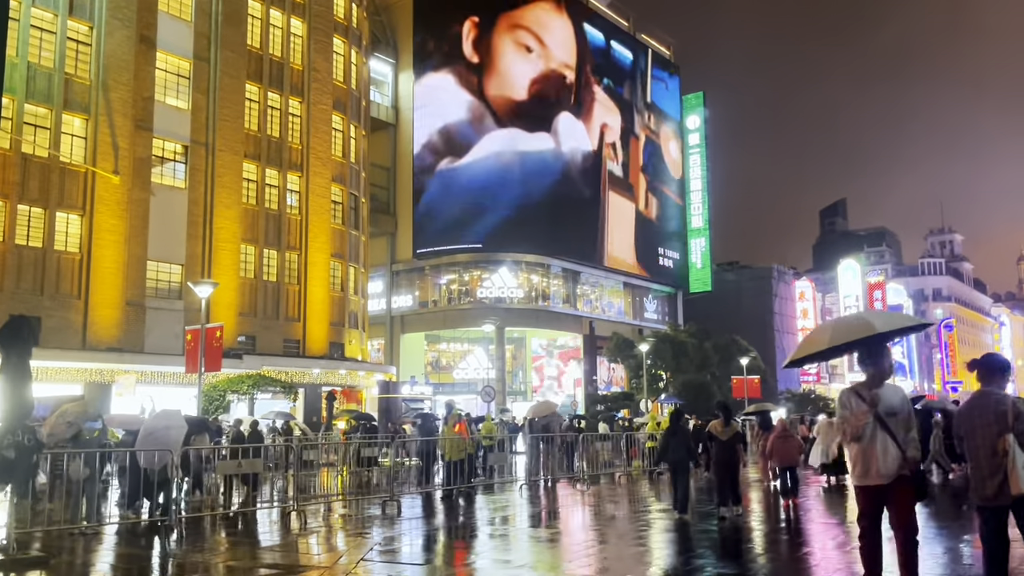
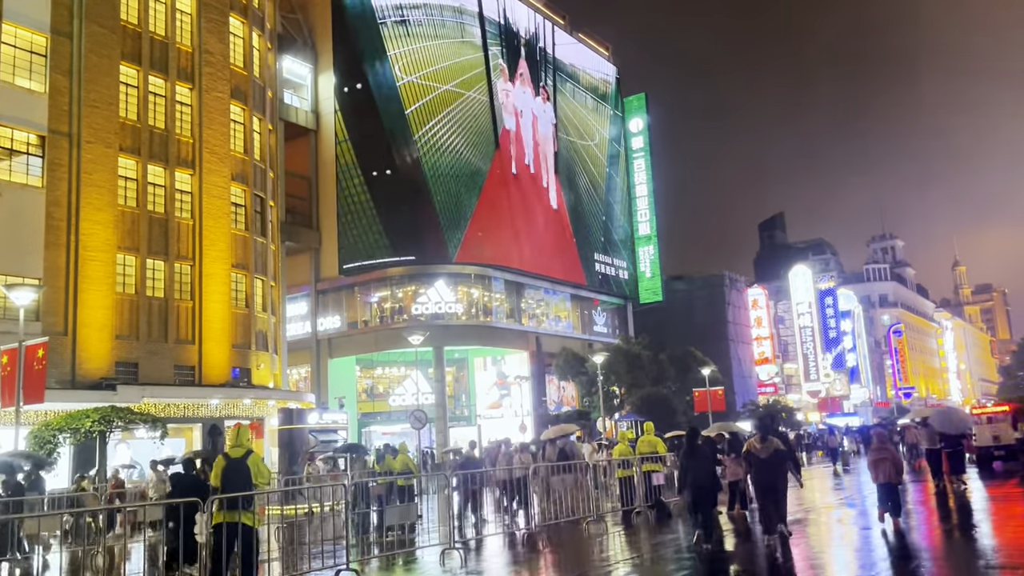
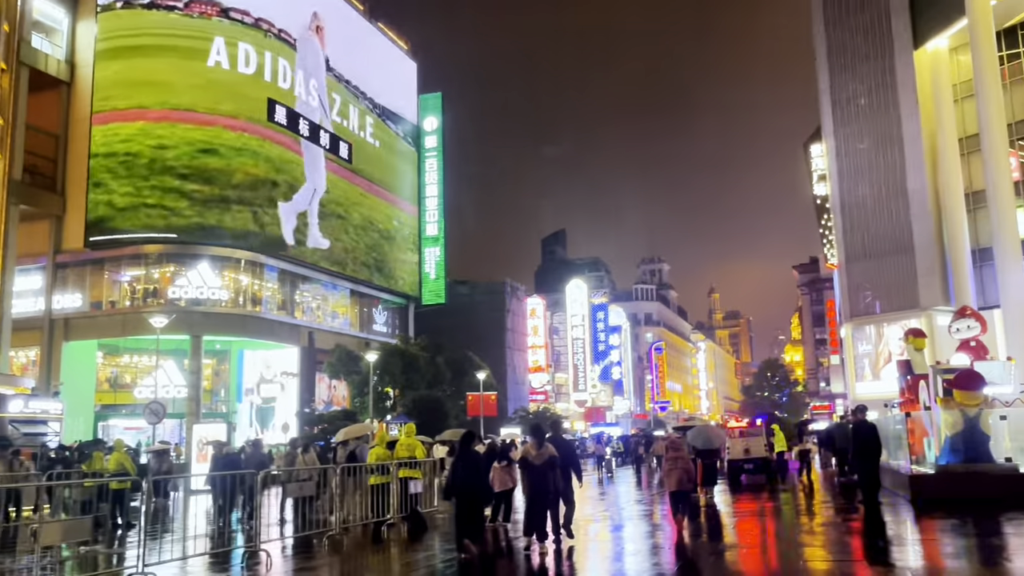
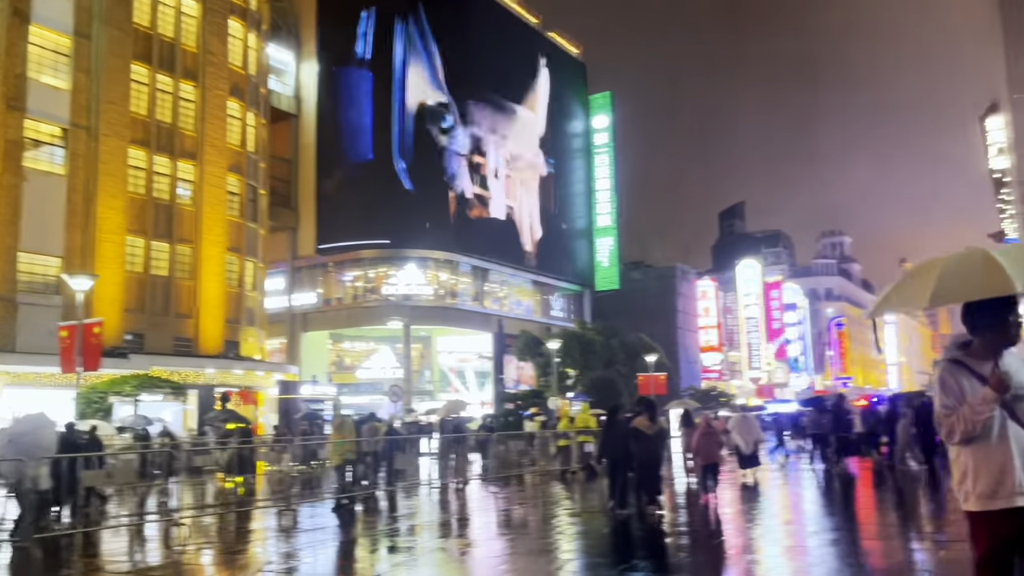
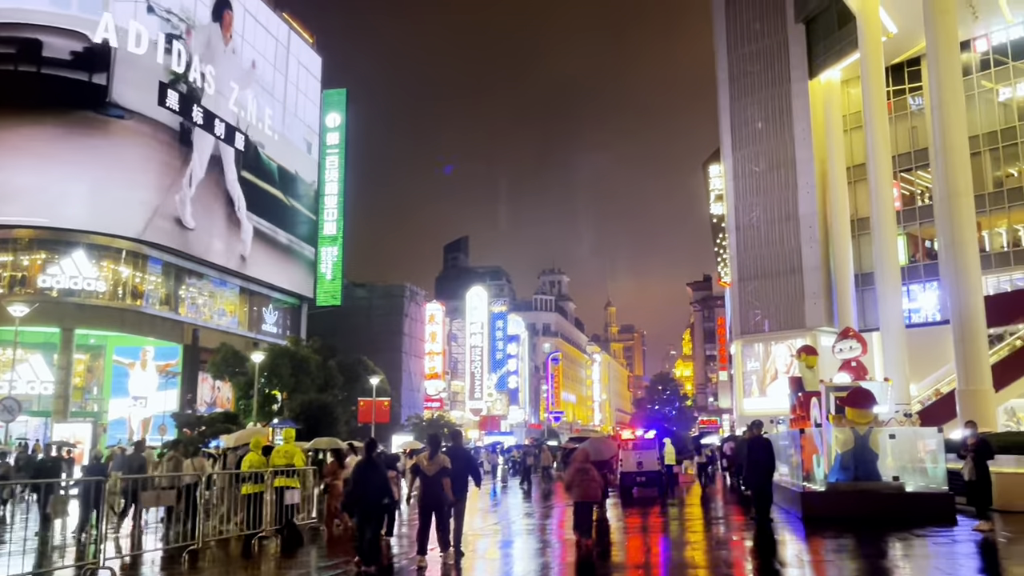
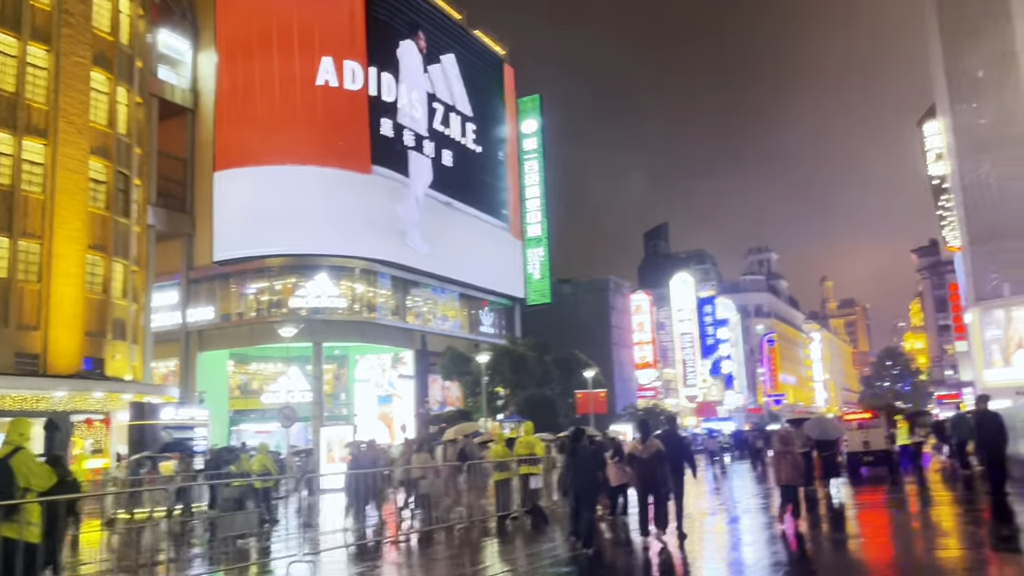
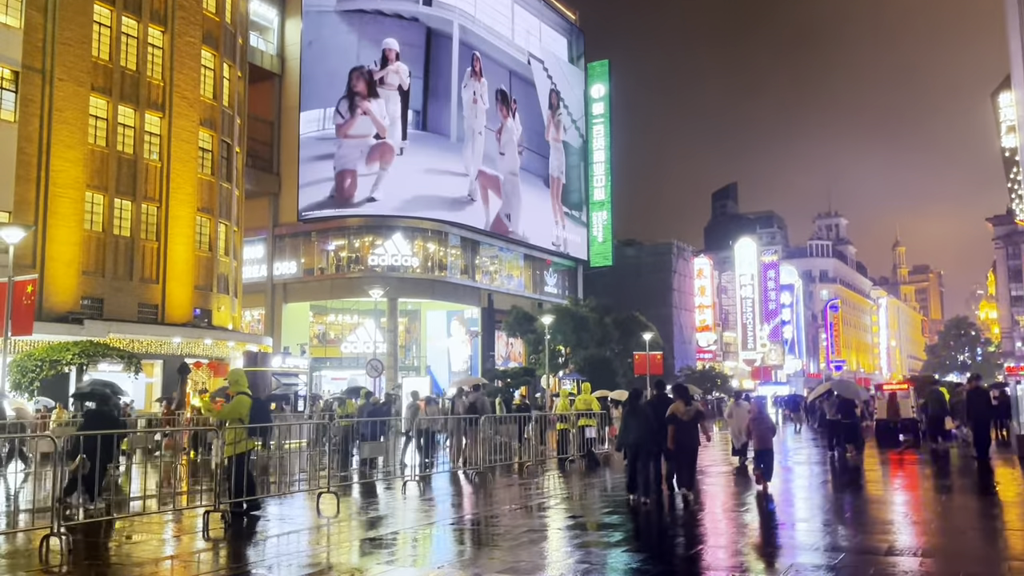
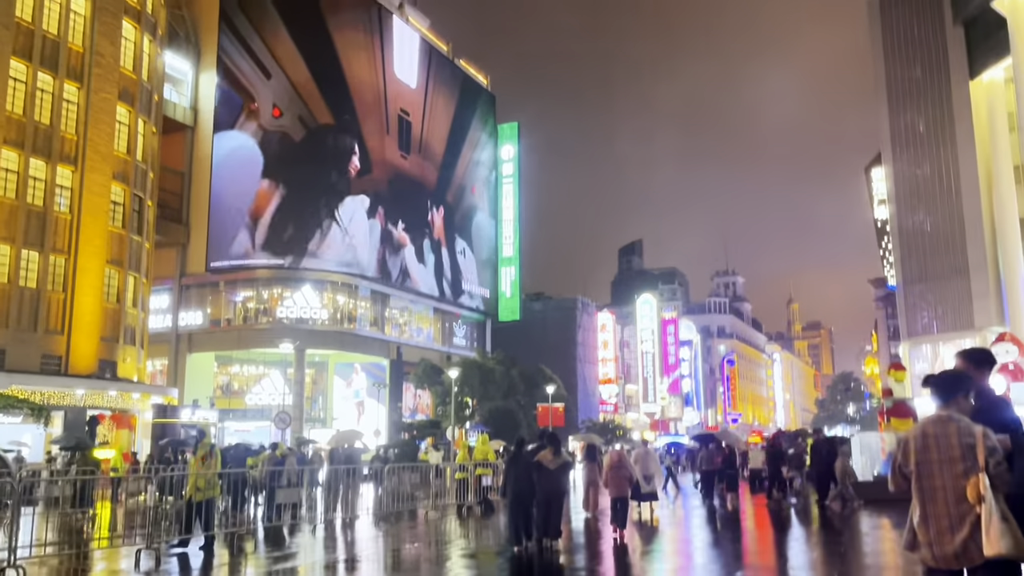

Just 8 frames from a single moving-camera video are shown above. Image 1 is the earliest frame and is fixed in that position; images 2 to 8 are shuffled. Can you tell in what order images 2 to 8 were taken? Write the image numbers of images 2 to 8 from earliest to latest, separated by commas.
4, 8, 7, 2, 6, 3, 5
